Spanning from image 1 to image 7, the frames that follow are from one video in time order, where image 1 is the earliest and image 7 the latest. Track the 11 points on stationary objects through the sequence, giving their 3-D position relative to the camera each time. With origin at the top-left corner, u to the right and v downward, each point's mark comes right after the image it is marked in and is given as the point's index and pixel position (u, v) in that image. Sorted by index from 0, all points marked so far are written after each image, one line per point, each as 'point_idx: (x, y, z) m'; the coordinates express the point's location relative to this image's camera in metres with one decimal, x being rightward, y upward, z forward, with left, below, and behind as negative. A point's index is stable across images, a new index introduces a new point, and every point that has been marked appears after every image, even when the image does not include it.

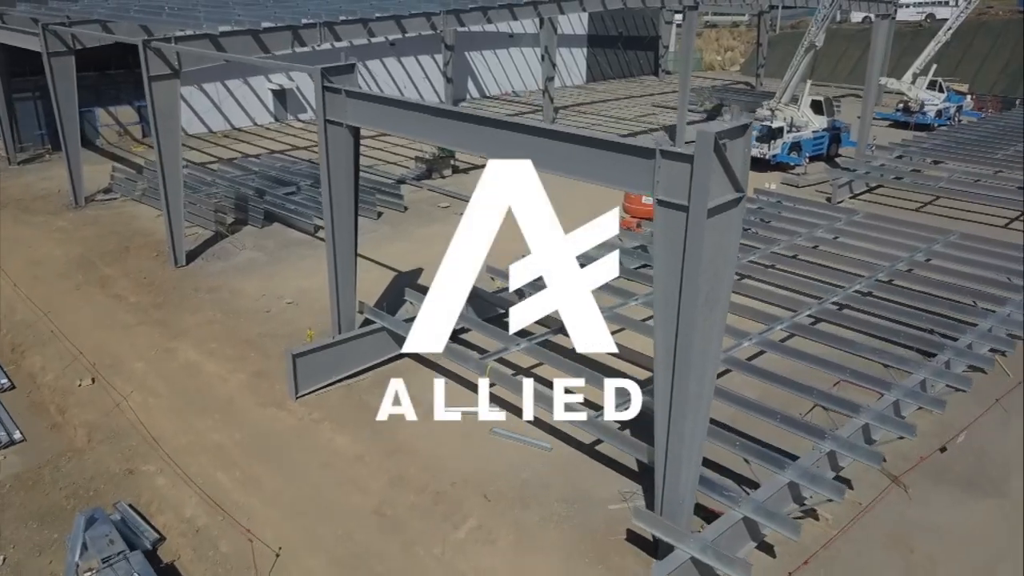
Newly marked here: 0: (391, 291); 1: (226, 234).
0: (-1.7, -0.1, +11.1) m
1: (-4.7, +0.9, +13.6) m
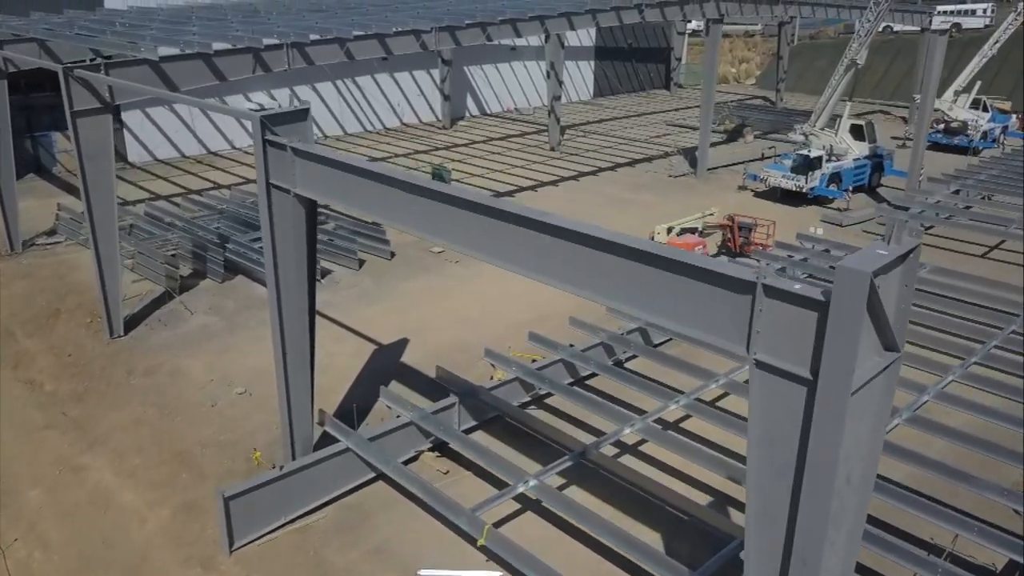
0: (-1.6, -1.0, +9.0) m
1: (-4.6, -0.1, +11.5) m
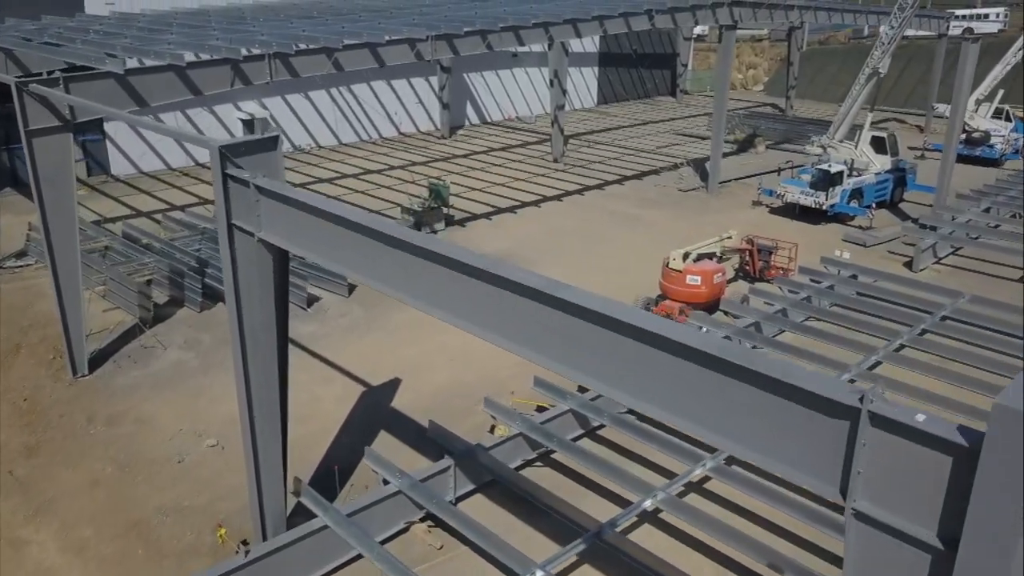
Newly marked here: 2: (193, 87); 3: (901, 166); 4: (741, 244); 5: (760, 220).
0: (-1.6, -1.4, +8.1) m
1: (-4.6, -0.4, +10.6) m
2: (-3.7, +2.3, +9.7) m
3: (+7.6, +2.4, +16.3) m
4: (+3.3, +0.6, +12.2) m
5: (+4.6, +1.3, +15.6) m
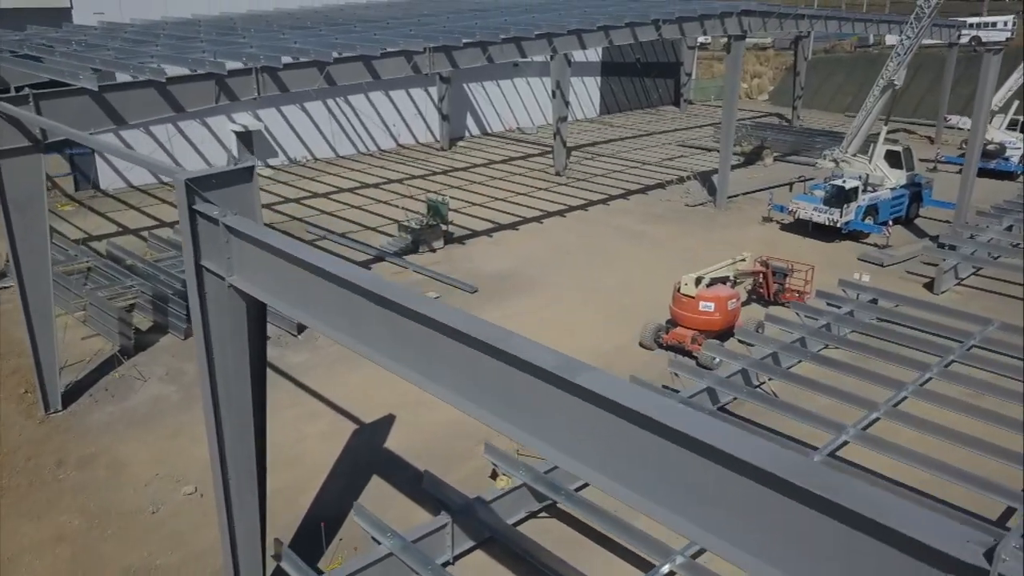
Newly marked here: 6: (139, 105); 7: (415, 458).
0: (-1.6, -1.7, +7.5) m
1: (-4.6, -0.8, +10.0) m
2: (-3.7, +2.0, +9.2) m
3: (+7.6, +2.0, +15.8) m
4: (+3.4, +0.3, +11.6) m
5: (+4.7, +0.9, +15.0) m
6: (-3.9, +1.9, +8.7) m
7: (-0.9, -1.6, +7.8) m
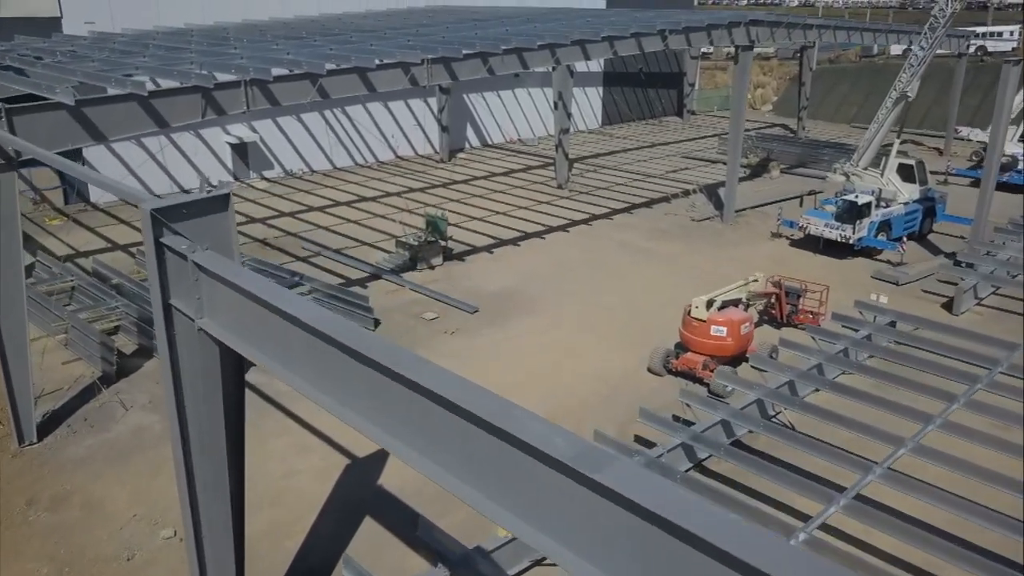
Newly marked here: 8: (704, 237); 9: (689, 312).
0: (-1.5, -2.0, +7.0) m
1: (-4.6, -1.0, +9.5) m
2: (-3.7, +1.8, +8.7) m
3: (+7.6, +1.7, +15.3) m
4: (+3.4, 0.0, +11.1) m
5: (+4.7, +0.6, +14.6) m
6: (-3.9, +1.7, +8.3) m
7: (-0.9, -1.8, +7.3) m
8: (+3.5, +0.9, +15.4) m
9: (+2.0, -0.3, +9.7) m
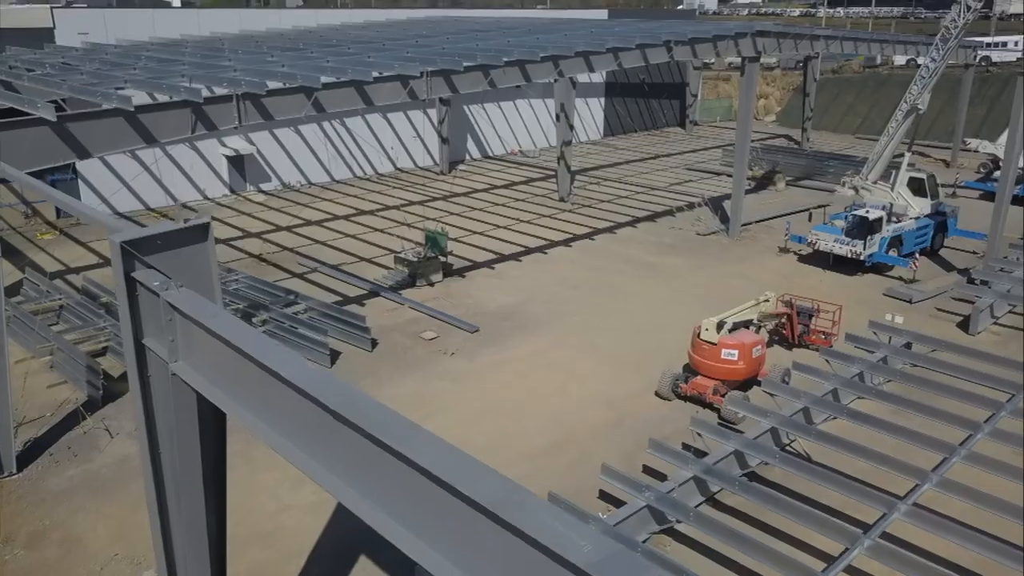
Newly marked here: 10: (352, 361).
0: (-1.5, -2.2, +6.6) m
1: (-4.5, -1.3, +9.2) m
2: (-3.6, +1.5, +8.4) m
3: (+7.7, +1.4, +14.9) m
4: (+3.4, -0.2, +10.7) m
5: (+4.7, +0.3, +14.2) m
6: (-3.9, +1.4, +7.9) m
7: (-0.9, -2.0, +6.9) m
8: (+3.6, +0.6, +15.1) m
9: (+2.1, -0.5, +9.3) m
10: (-2.0, -0.9, +10.5) m
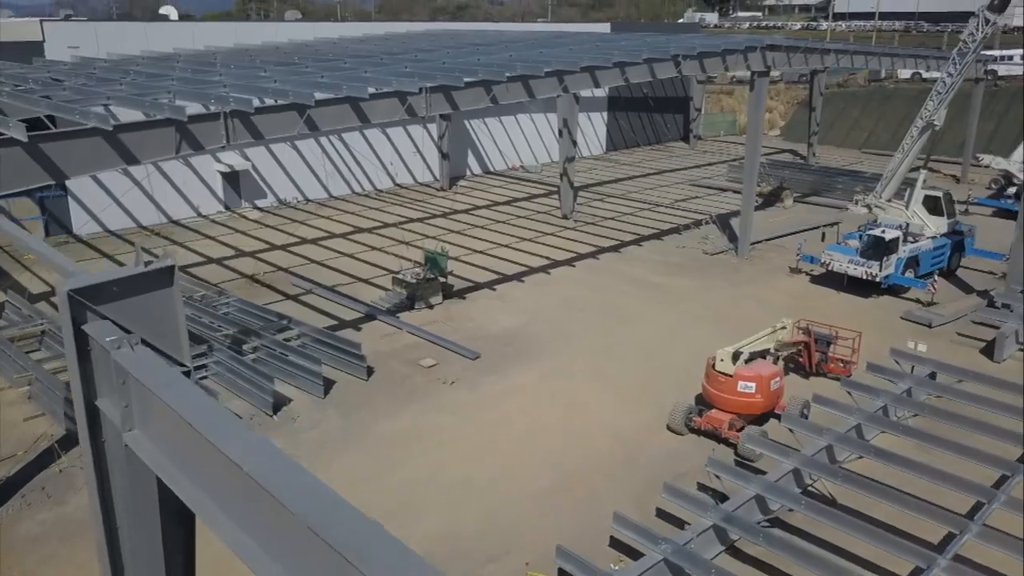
0: (-1.5, -2.4, +6.1) m
1: (-4.5, -1.6, +8.6) m
2: (-3.6, +1.3, +7.9) m
3: (+7.7, +1.0, +14.4) m
4: (+3.4, -0.5, +10.2) m
5: (+4.7, -0.1, +13.7) m
6: (-3.8, +1.2, +7.4) m
7: (-0.8, -2.3, +6.4) m
8: (+3.6, +0.3, +14.6) m
9: (+2.1, -0.8, +8.8) m
10: (-2.0, -1.2, +9.9) m
